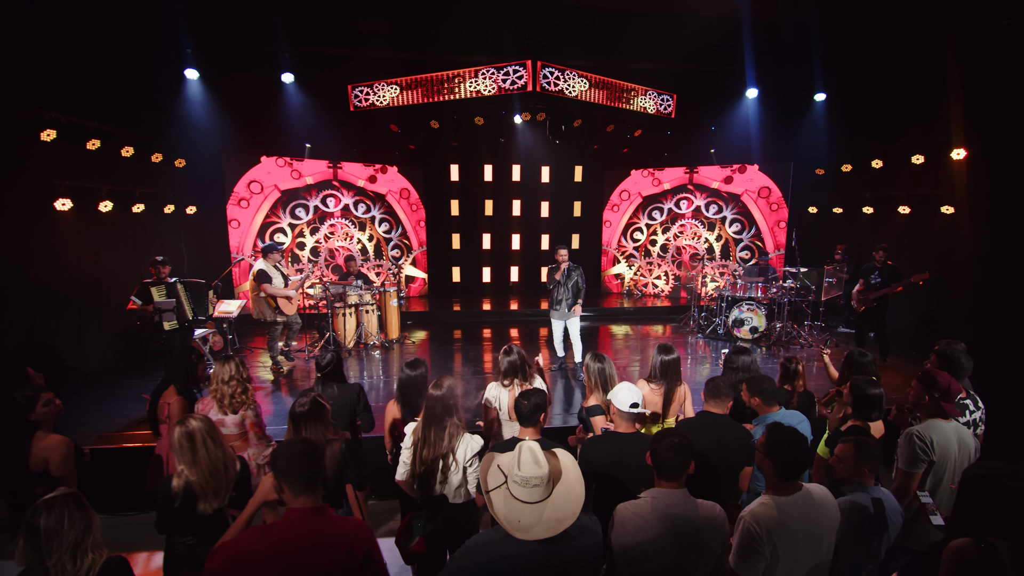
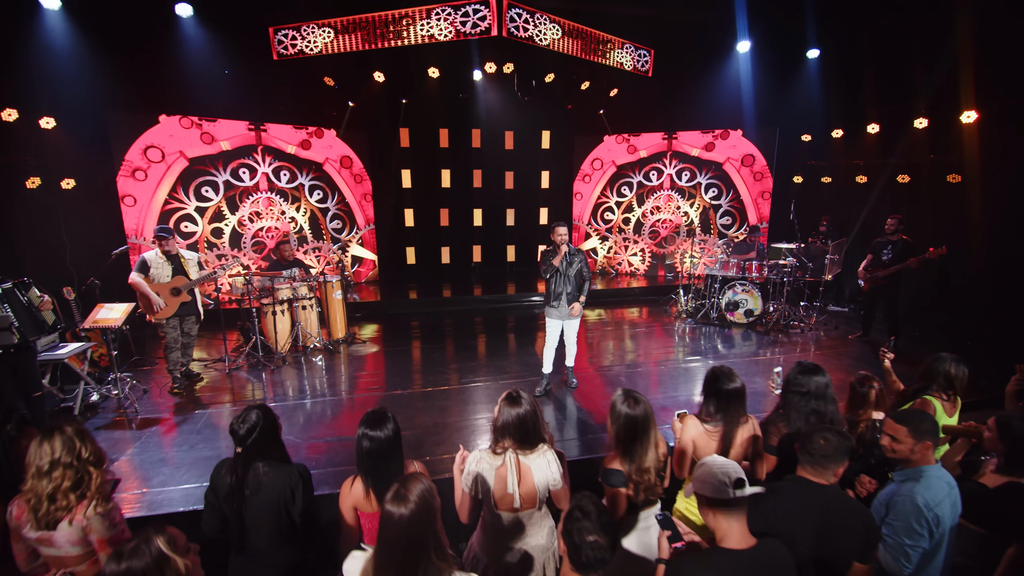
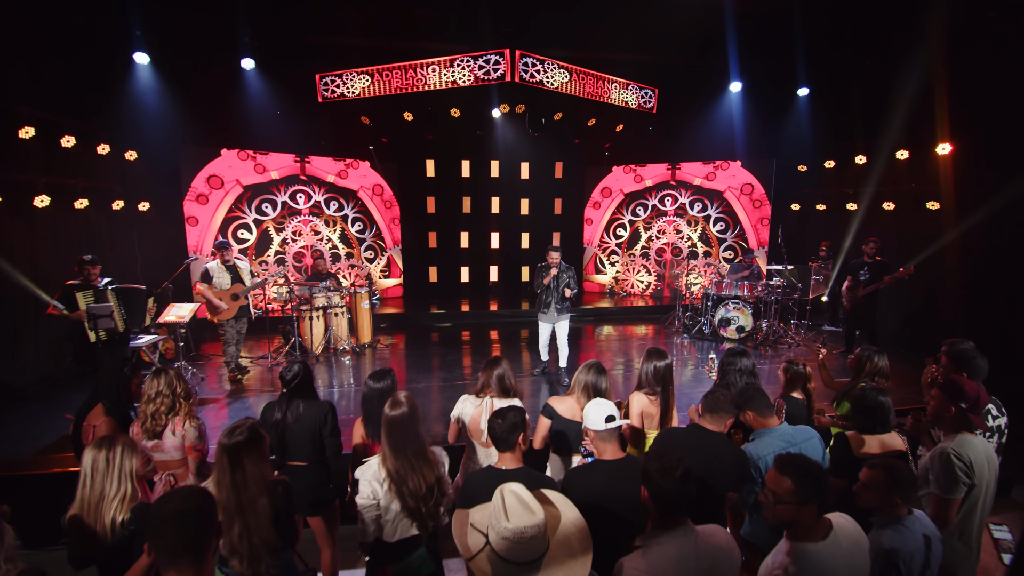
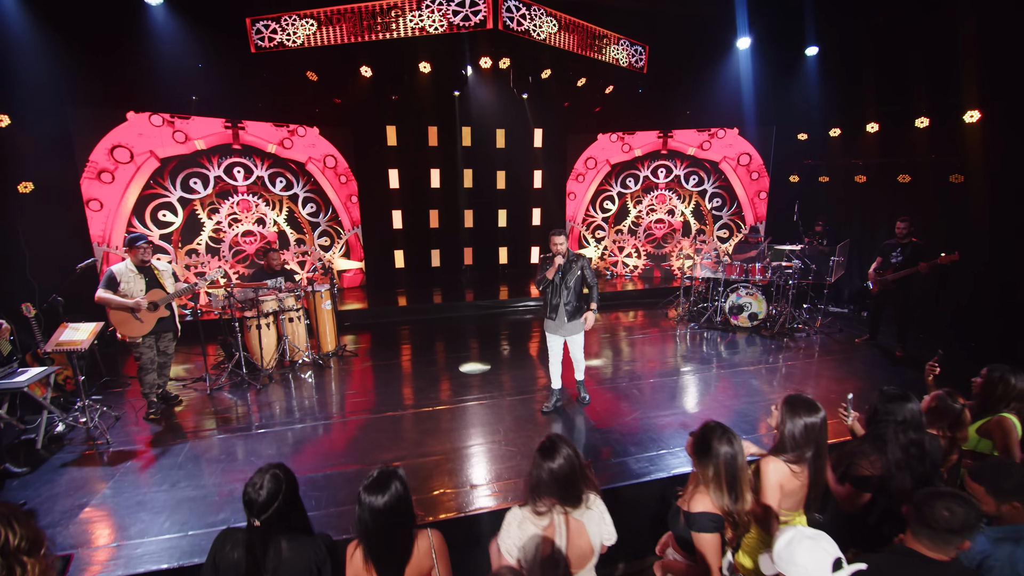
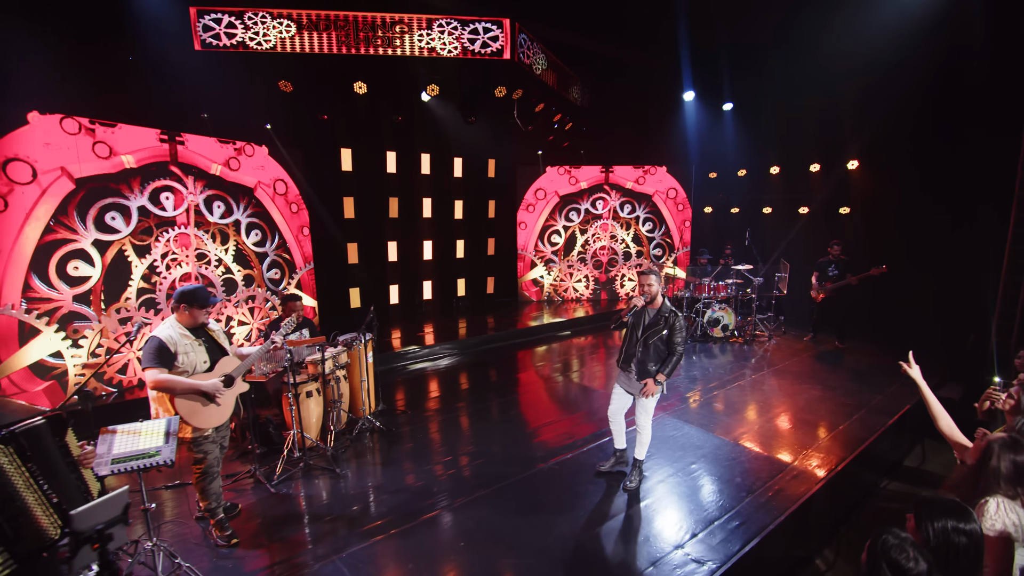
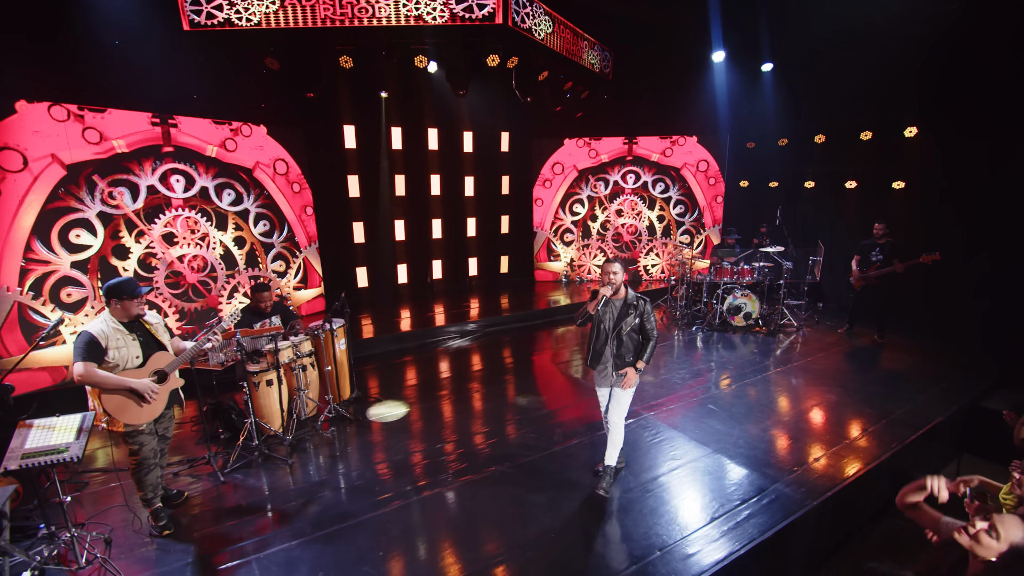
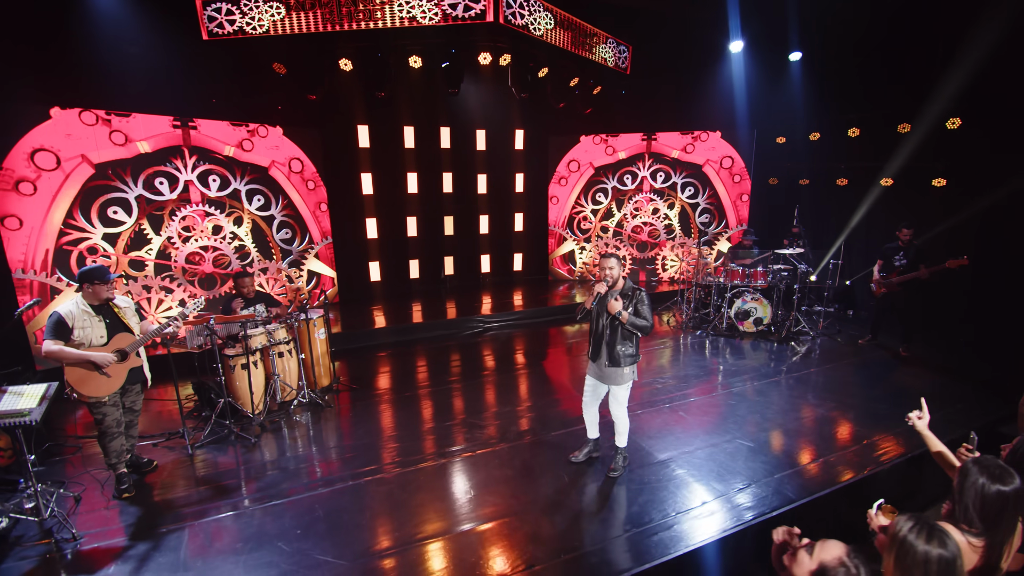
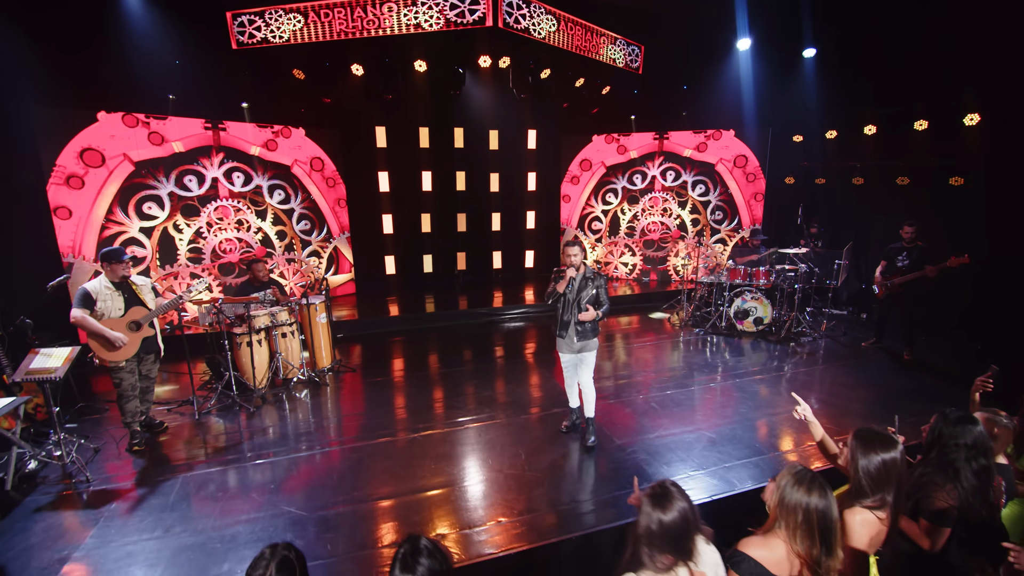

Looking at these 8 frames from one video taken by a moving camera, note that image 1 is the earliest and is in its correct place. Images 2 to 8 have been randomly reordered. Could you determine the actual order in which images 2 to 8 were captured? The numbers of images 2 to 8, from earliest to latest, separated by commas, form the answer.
3, 2, 4, 8, 7, 6, 5
